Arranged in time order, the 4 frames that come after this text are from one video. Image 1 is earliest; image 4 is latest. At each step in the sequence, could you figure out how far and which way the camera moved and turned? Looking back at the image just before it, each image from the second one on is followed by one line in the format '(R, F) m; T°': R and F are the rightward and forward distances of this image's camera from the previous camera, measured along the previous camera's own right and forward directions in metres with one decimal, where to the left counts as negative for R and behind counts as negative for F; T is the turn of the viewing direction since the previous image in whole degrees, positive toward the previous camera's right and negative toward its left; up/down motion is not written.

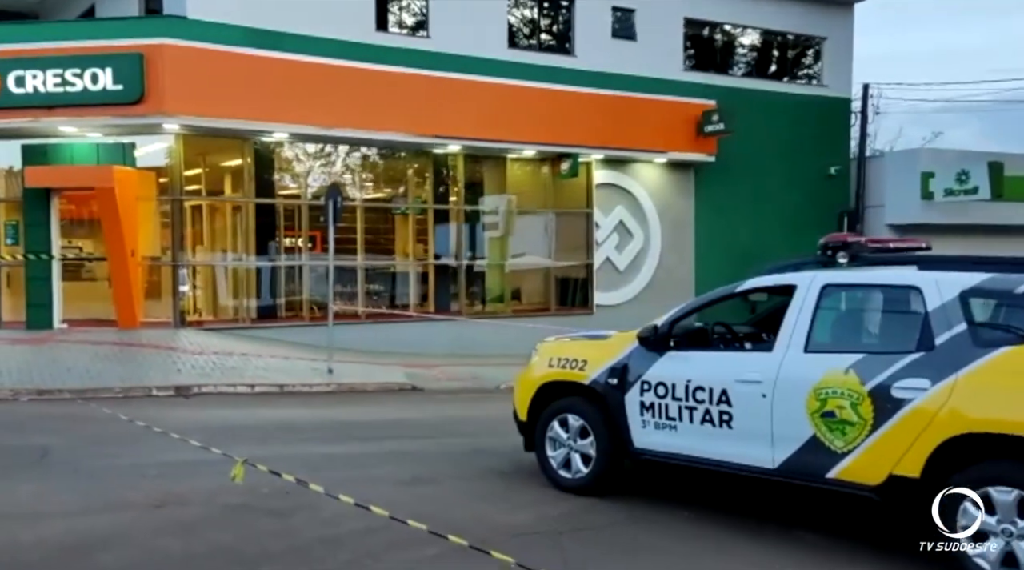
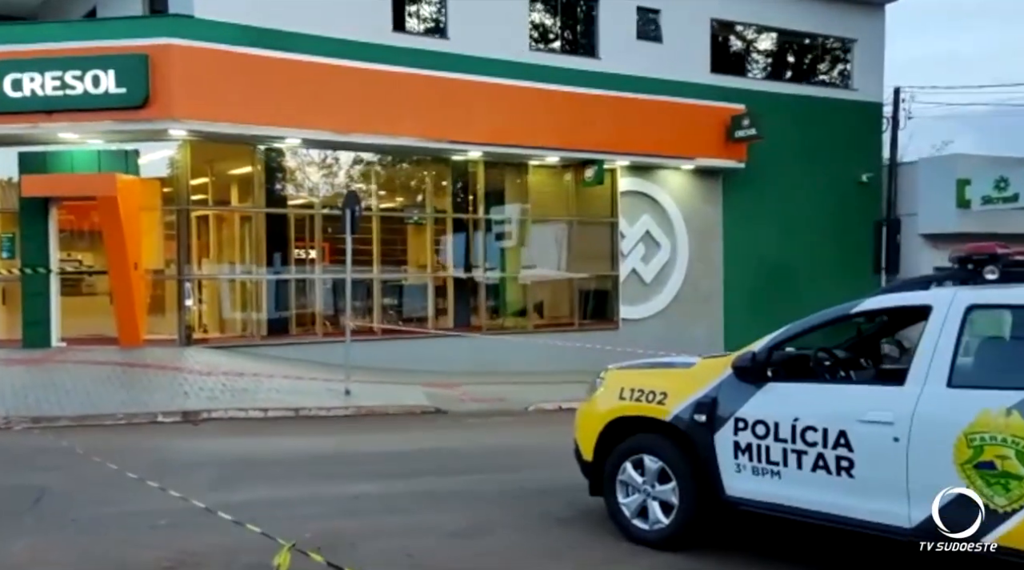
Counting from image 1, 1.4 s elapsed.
(-0.4, +1.0) m; 0°
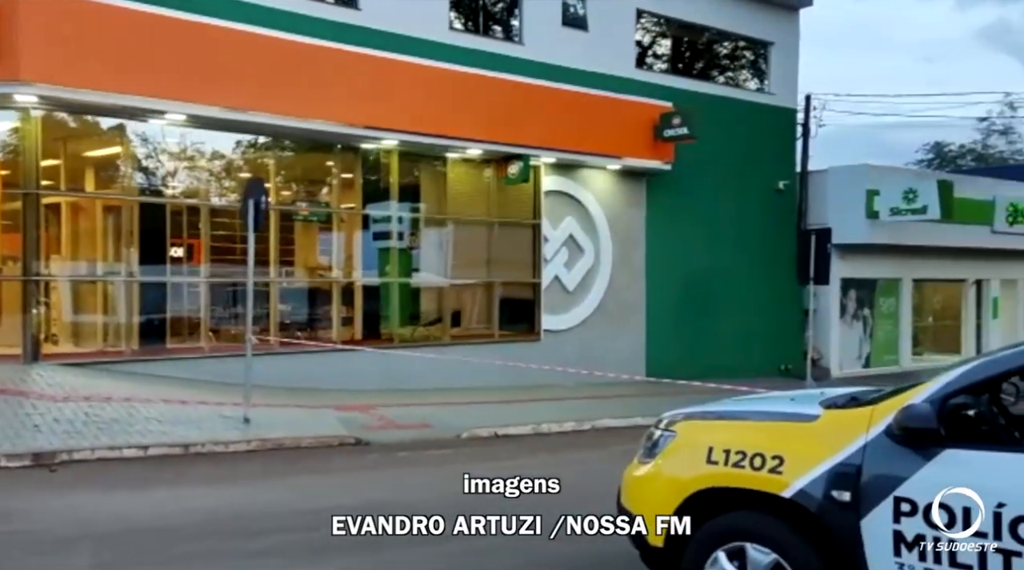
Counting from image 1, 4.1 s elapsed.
(-0.9, +2.0) m; +8°
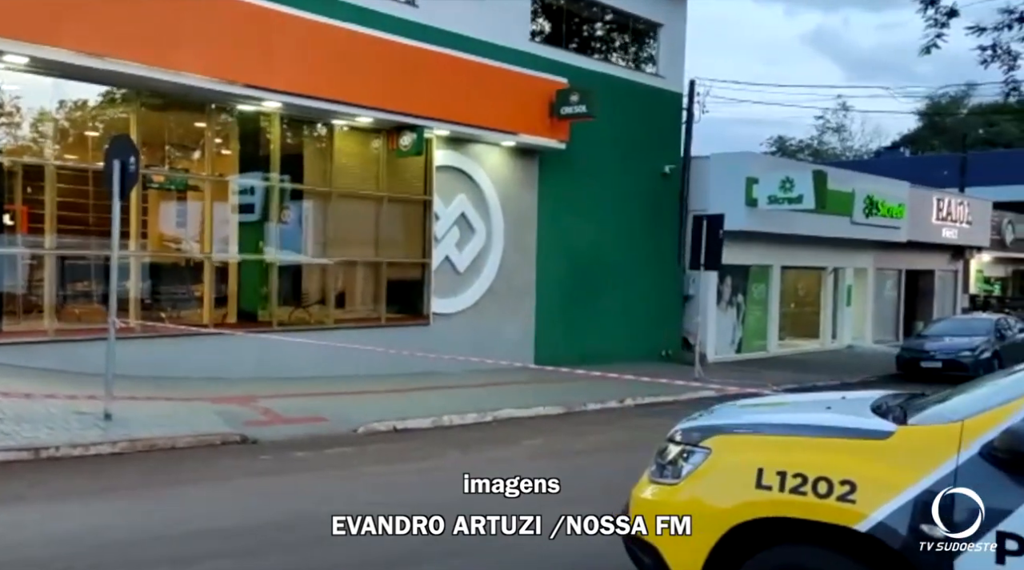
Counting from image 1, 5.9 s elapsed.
(-0.6, +1.1) m; +8°
